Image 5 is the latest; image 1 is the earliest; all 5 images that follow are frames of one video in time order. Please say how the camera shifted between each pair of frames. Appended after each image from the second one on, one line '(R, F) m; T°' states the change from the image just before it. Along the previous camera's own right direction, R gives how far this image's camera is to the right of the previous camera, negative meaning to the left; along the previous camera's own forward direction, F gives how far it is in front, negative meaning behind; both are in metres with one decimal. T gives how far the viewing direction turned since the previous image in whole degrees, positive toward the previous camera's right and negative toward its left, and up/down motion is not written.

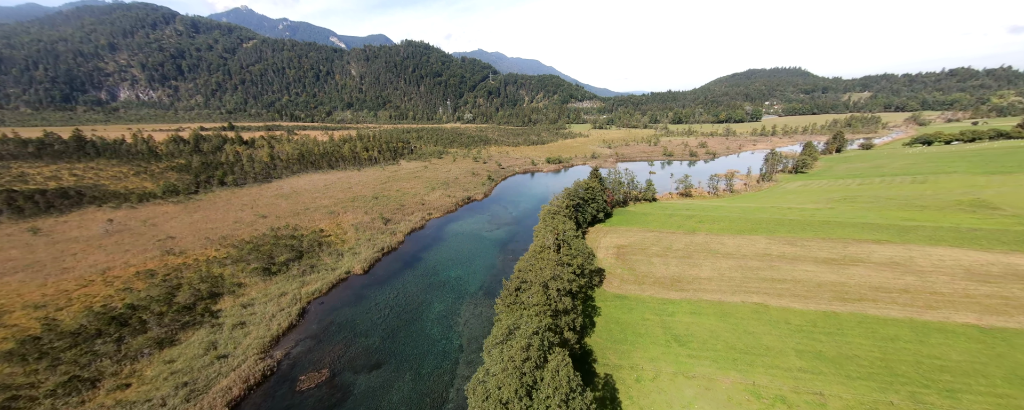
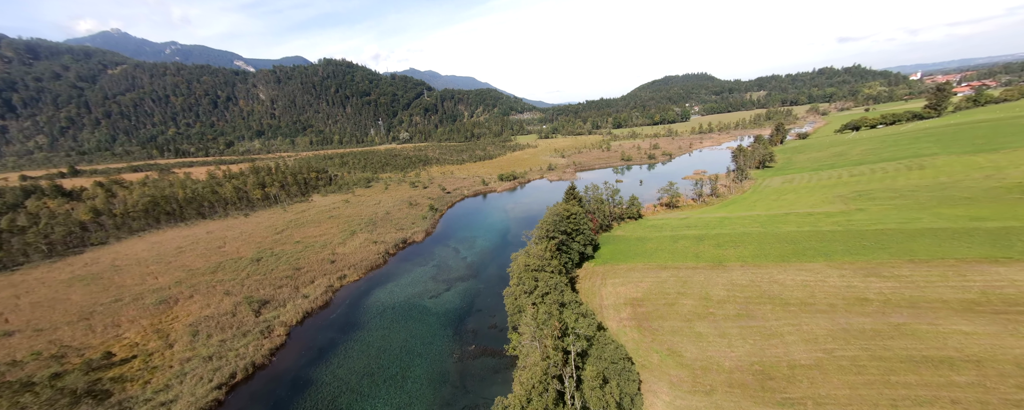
(+0.2, +15.4) m; +9°
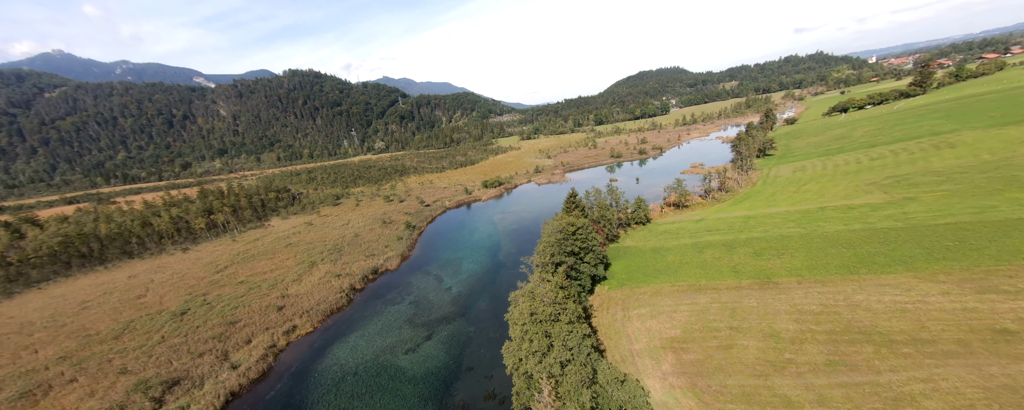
(-0.3, +7.3) m; +2°
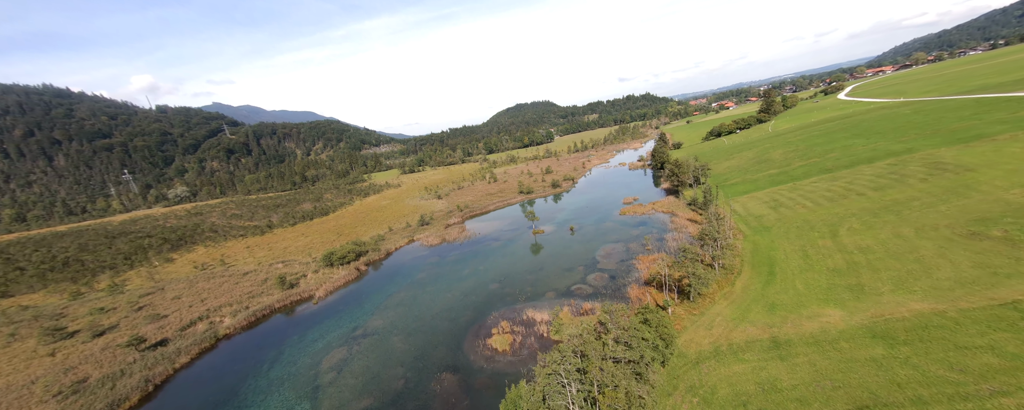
(+3.4, +28.0) m; +18°
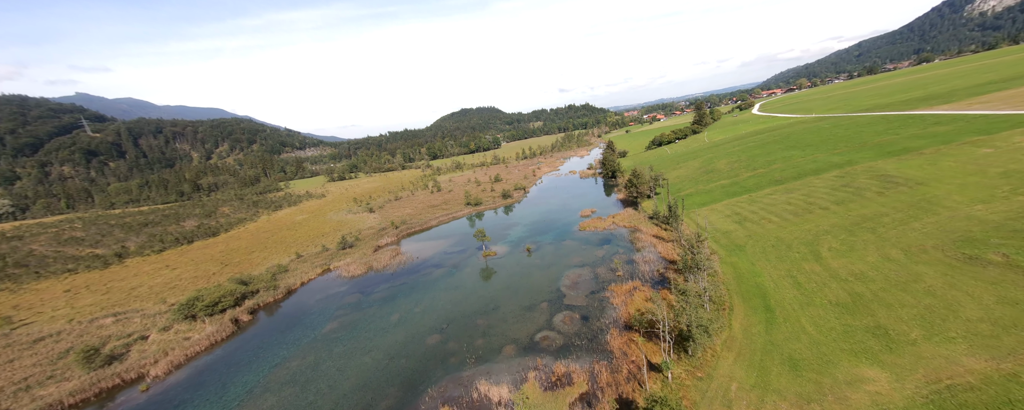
(+0.1, +7.9) m; +9°
